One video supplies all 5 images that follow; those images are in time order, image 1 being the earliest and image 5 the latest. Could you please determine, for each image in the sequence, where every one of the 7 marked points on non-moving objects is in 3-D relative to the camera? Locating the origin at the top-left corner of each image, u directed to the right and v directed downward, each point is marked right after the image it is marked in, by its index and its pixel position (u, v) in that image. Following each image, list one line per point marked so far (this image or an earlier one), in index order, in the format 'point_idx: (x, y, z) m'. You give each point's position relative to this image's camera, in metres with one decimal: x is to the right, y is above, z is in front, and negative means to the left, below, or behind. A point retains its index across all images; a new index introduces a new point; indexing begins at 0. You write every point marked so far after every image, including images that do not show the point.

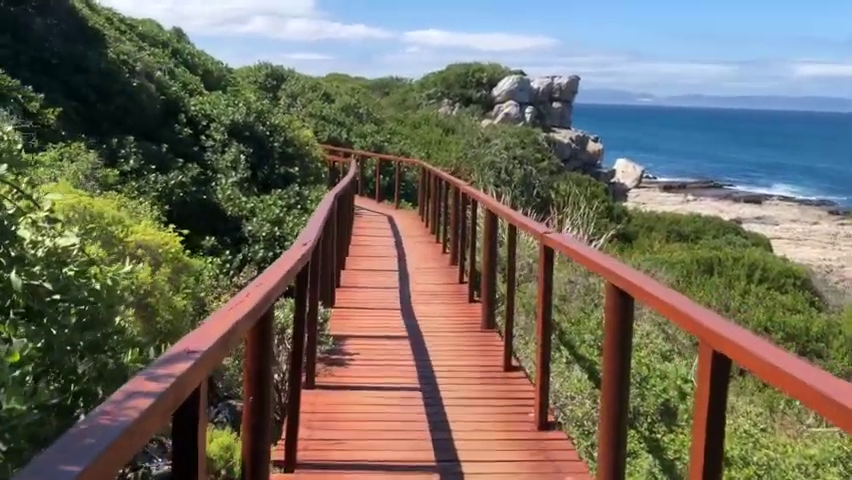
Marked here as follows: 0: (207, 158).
0: (-3.4, +1.3, +12.4) m
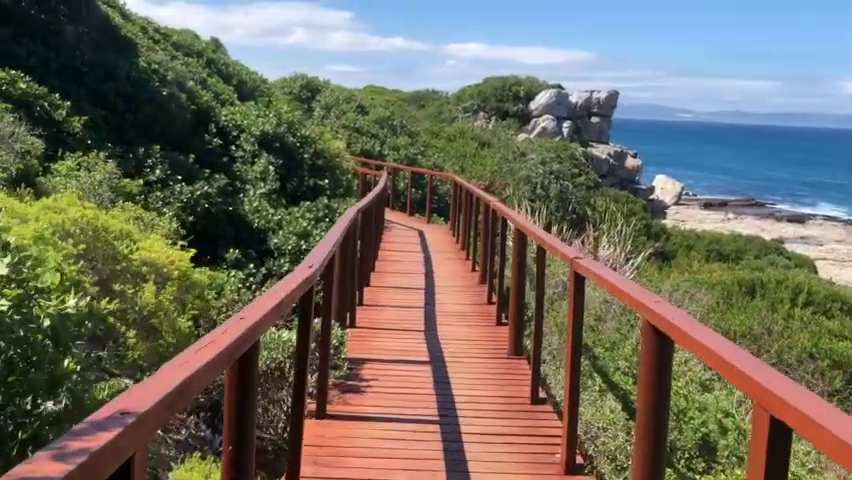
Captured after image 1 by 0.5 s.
0: (-3.0, +1.1, +12.3) m
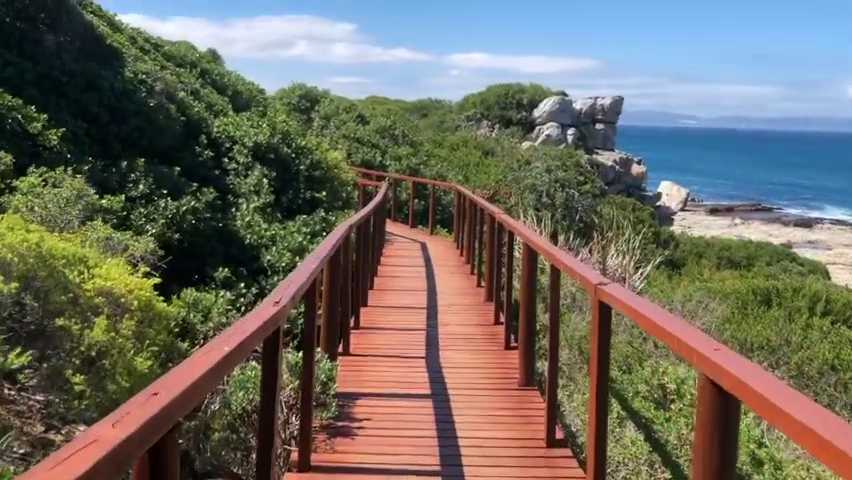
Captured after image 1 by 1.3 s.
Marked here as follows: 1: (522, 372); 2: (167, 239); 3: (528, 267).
0: (-2.9, +0.9, +11.7) m
1: (+0.7, -0.9, +5.4) m
2: (-3.0, 0.0, +9.0) m
3: (+0.7, -0.2, +5.2) m
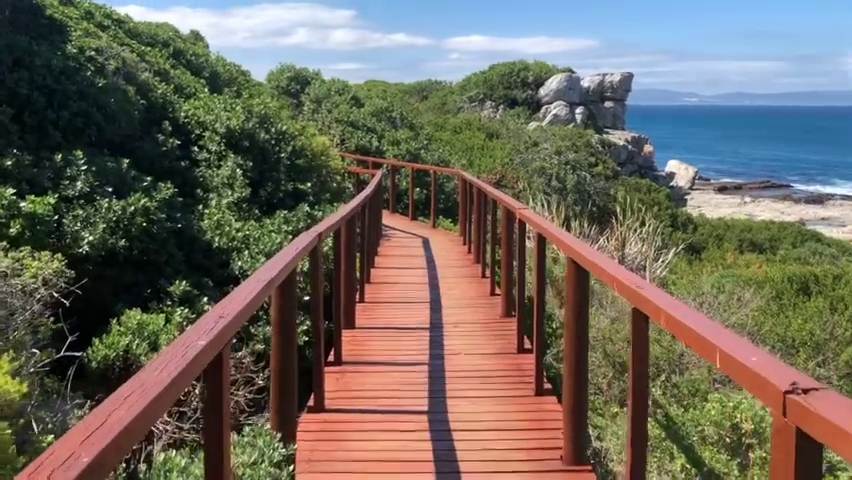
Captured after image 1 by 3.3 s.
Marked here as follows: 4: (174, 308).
0: (-2.9, +0.8, +10.0) m
1: (+0.7, -1.0, +3.8) m
2: (-2.9, -0.1, +7.3) m
3: (+0.7, -0.2, +3.5) m
4: (-2.3, -0.6, +7.2) m
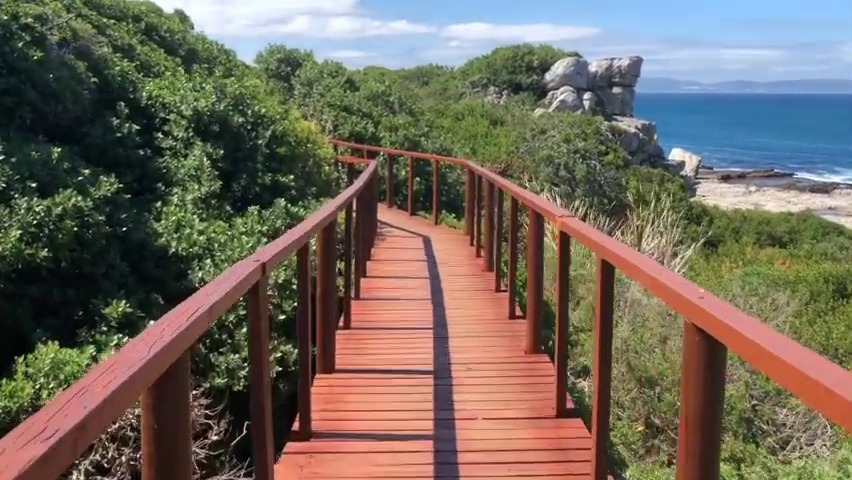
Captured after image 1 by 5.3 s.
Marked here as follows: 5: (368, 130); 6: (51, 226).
0: (-2.9, +0.8, +8.5) m
1: (+0.7, -1.1, +2.2) m
2: (-2.9, -0.1, +5.8) m
3: (+0.7, -0.4, +2.0) m
4: (-2.3, -0.7, +5.6) m
5: (-1.3, +2.4, +17.0) m
6: (-2.9, +0.1, +6.0) m
